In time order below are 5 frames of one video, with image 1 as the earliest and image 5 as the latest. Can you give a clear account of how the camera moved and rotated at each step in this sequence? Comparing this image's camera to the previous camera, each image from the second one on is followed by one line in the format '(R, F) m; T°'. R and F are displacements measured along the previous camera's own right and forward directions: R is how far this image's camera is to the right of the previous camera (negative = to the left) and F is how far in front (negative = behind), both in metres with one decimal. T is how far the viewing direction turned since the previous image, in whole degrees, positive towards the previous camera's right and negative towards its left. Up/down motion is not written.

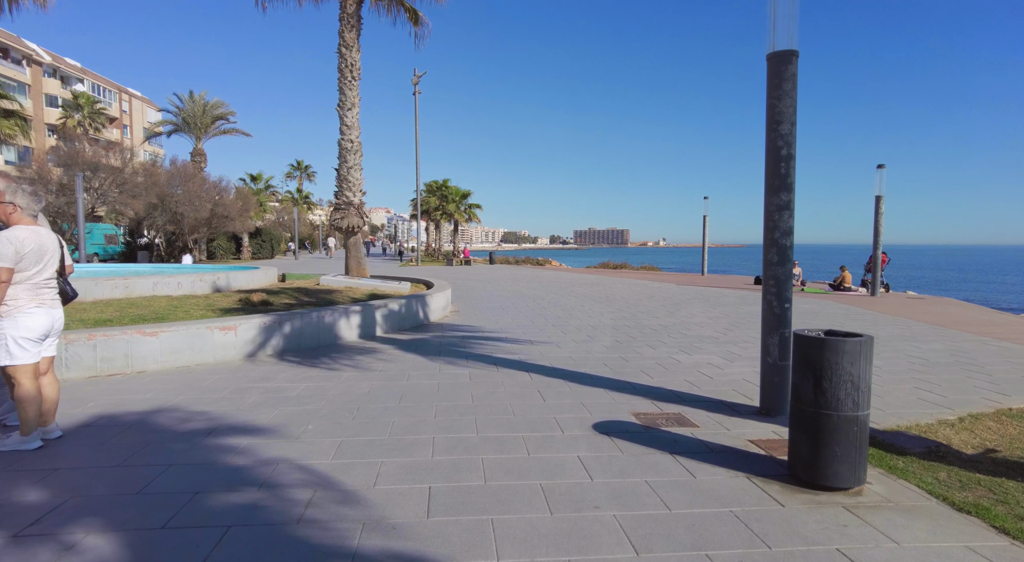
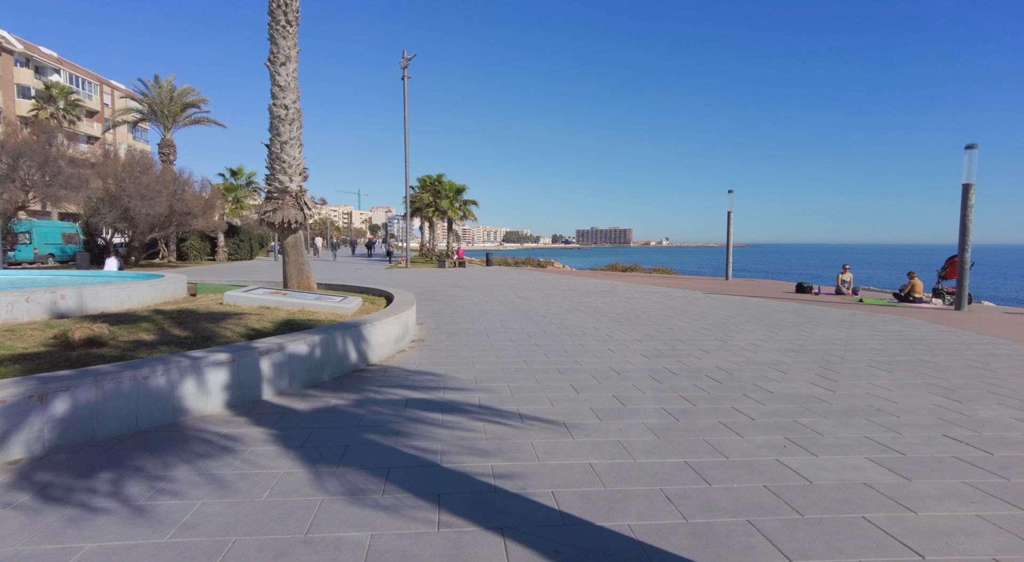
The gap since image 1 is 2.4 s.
(+0.2, +3.6) m; 0°
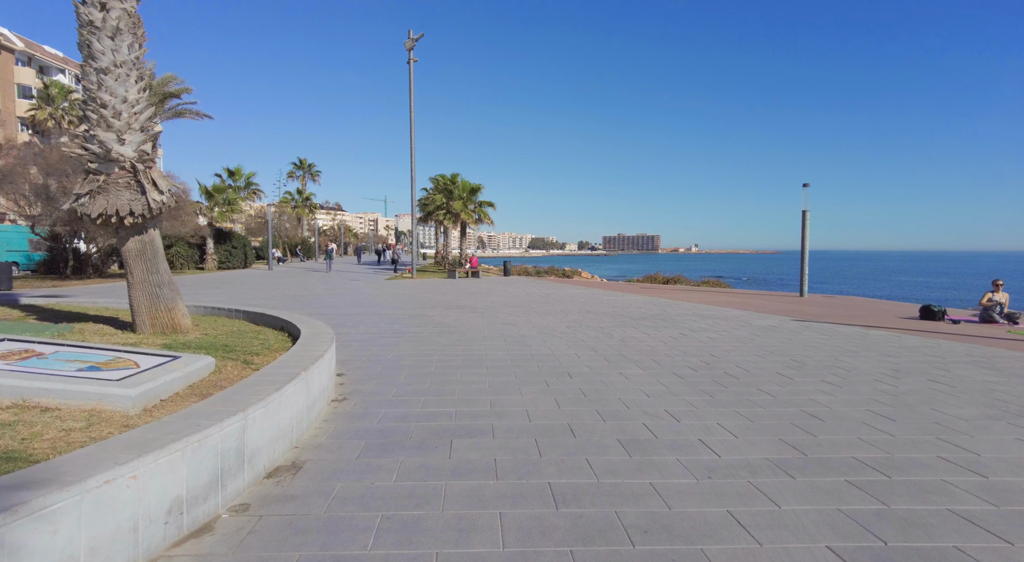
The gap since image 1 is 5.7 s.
(+0.3, +5.0) m; -3°
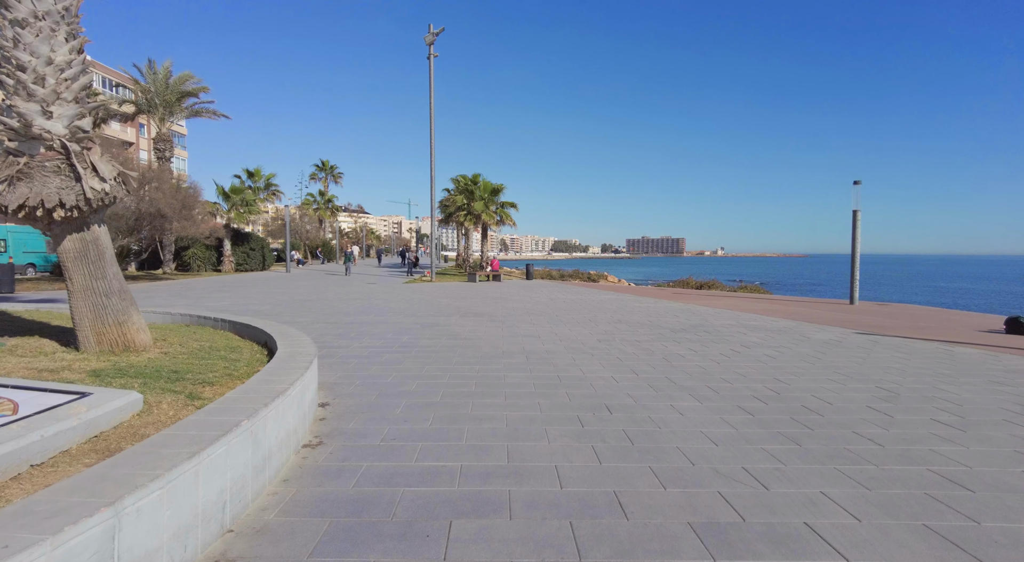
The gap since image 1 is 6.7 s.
(0.0, +1.4) m; -2°
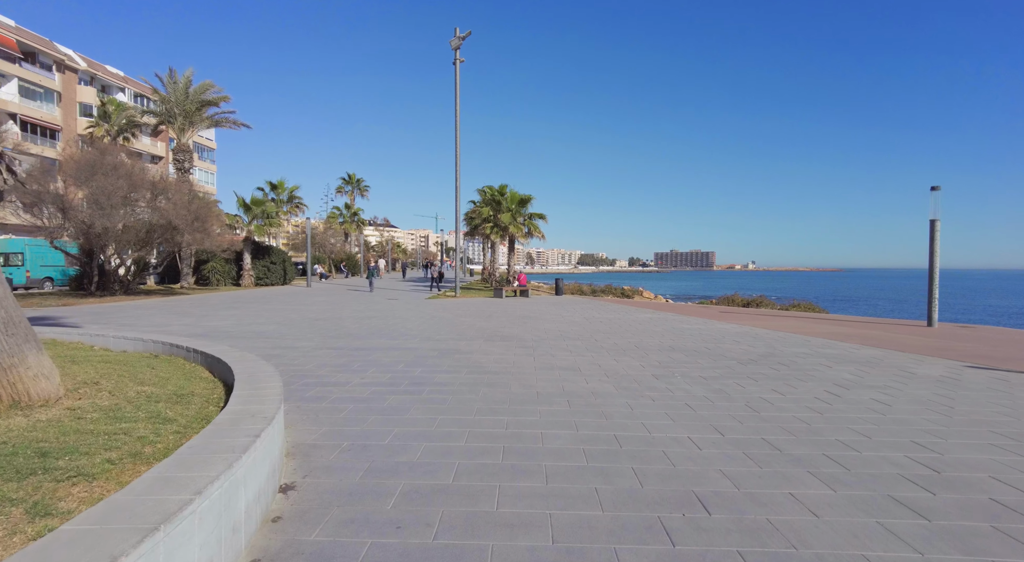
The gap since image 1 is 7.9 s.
(-0.1, +1.9) m; -3°
